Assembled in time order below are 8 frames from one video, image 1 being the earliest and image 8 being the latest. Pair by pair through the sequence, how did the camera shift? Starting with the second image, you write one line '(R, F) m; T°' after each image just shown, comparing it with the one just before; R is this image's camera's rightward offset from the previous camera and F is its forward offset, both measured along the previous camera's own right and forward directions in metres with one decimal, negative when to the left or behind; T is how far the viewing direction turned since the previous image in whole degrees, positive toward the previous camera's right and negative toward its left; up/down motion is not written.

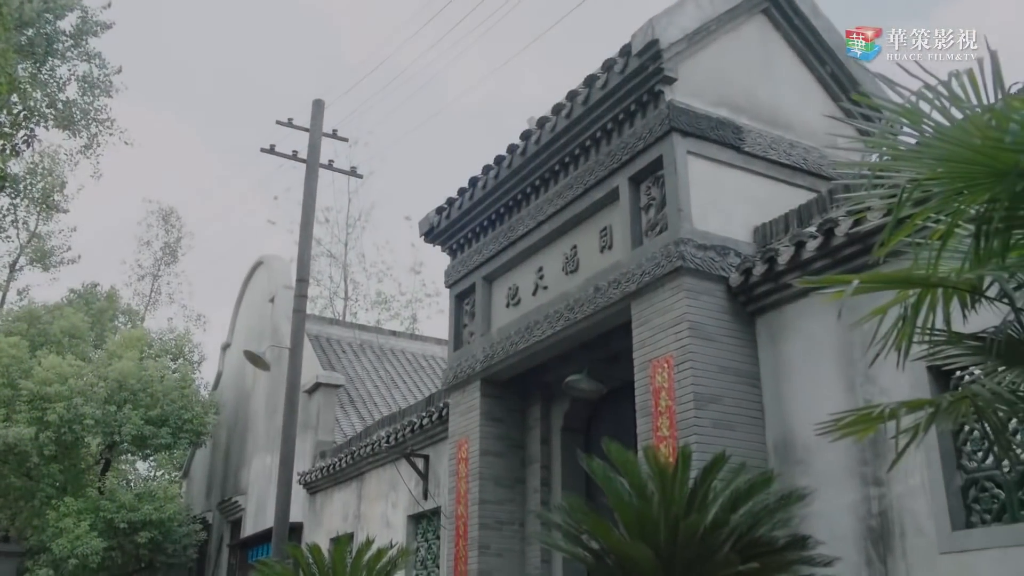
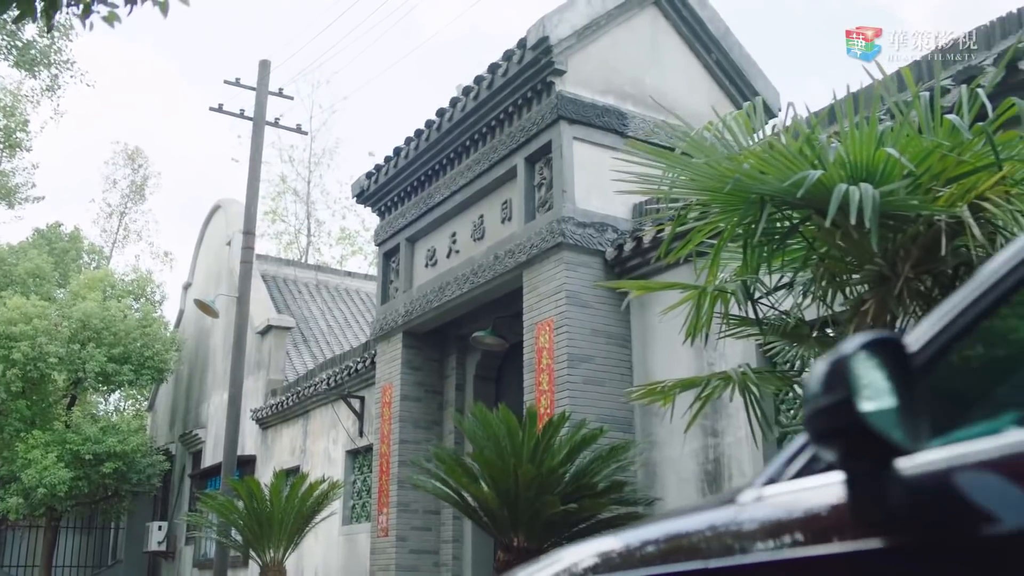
(+0.6, -1.0) m; +1°
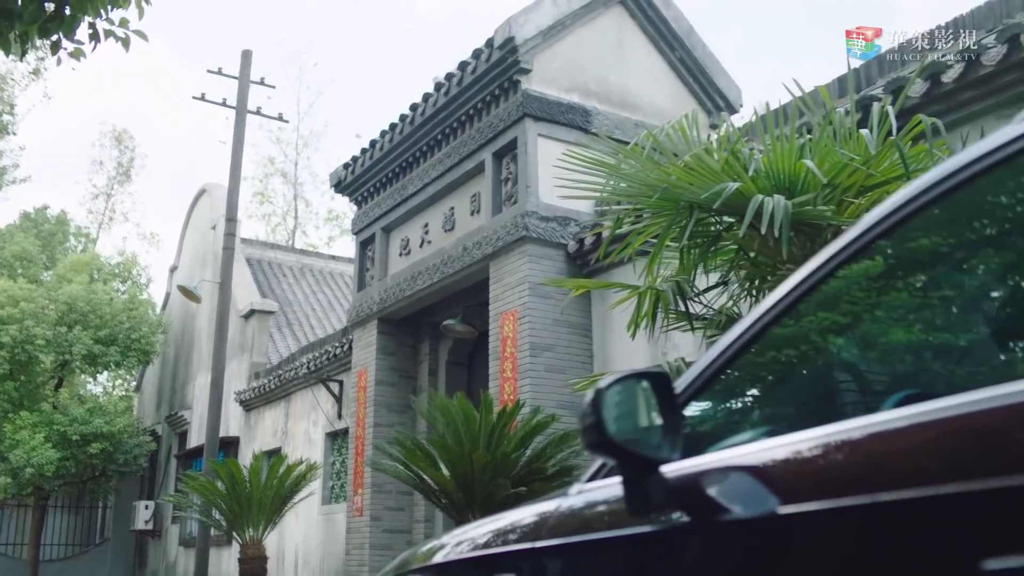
(+0.2, -0.3) m; 0°
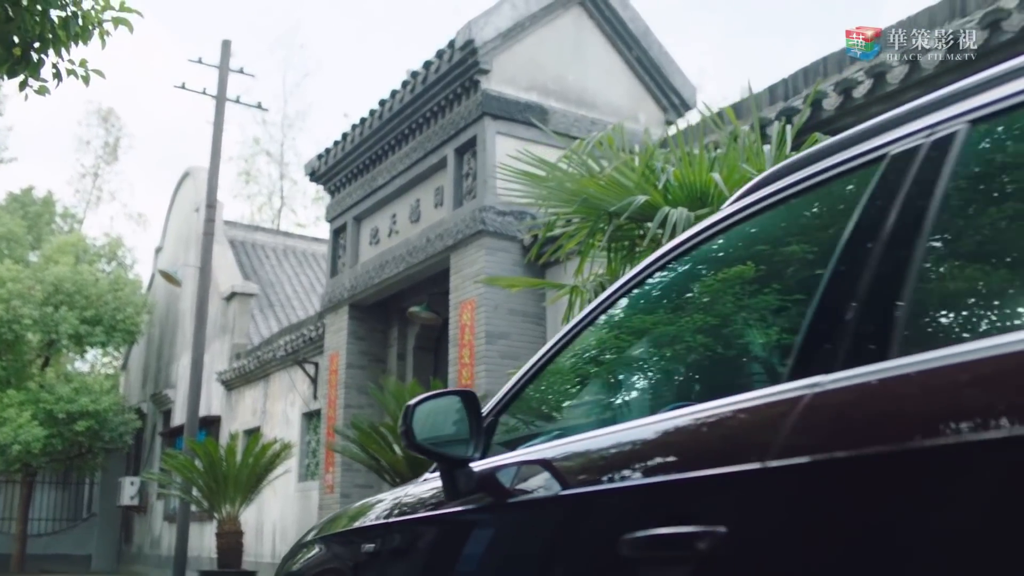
(+0.3, -0.5) m; 0°
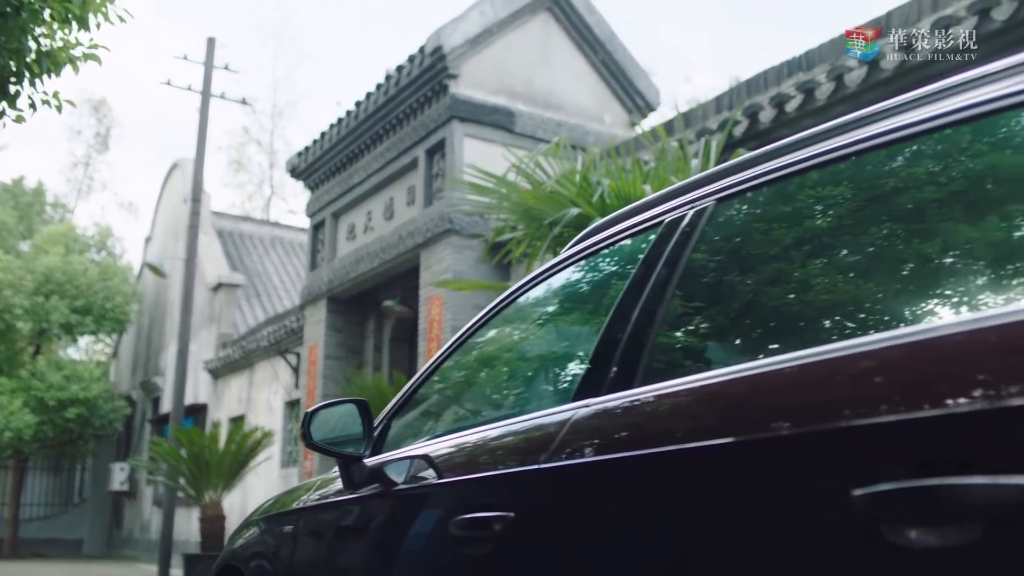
(+0.2, -0.4) m; 0°
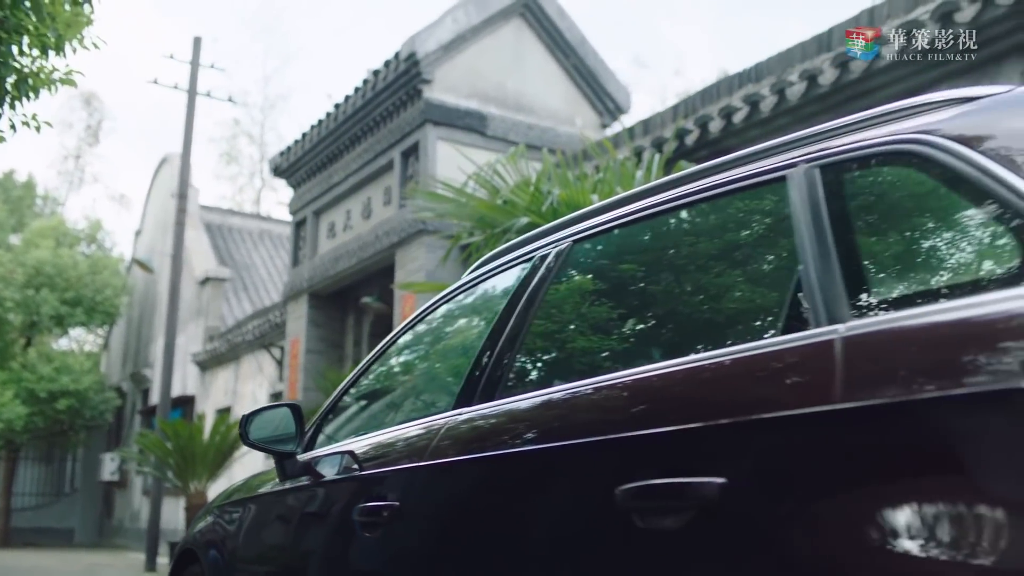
(+0.2, -0.3) m; 0°
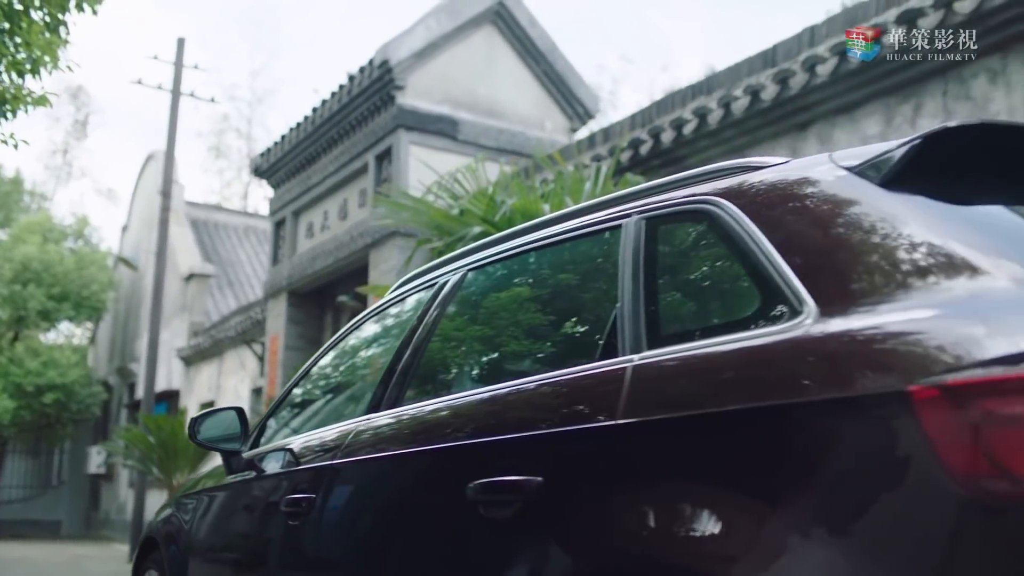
(+0.2, -0.3) m; 0°
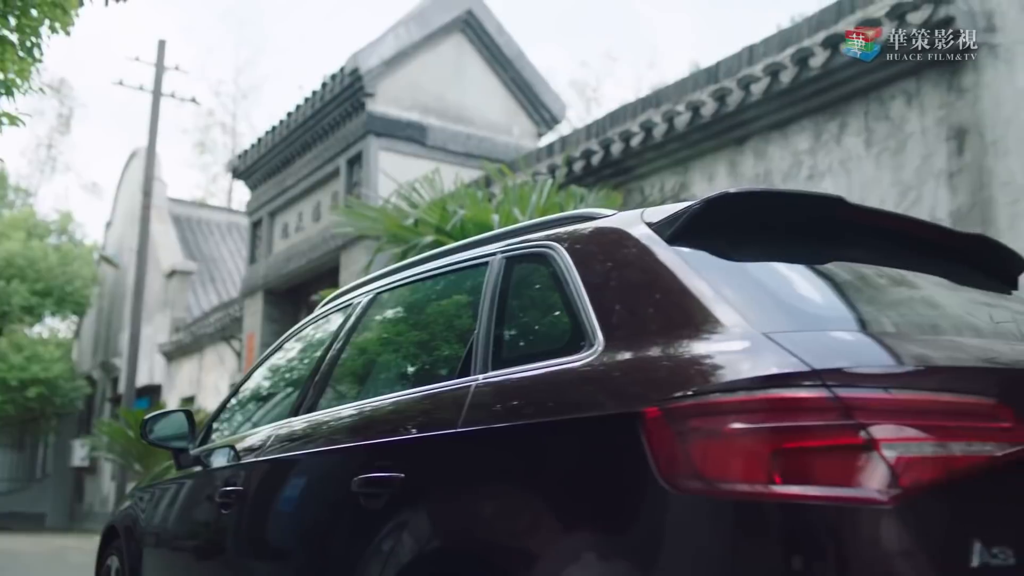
(+0.2, -0.4) m; +1°
